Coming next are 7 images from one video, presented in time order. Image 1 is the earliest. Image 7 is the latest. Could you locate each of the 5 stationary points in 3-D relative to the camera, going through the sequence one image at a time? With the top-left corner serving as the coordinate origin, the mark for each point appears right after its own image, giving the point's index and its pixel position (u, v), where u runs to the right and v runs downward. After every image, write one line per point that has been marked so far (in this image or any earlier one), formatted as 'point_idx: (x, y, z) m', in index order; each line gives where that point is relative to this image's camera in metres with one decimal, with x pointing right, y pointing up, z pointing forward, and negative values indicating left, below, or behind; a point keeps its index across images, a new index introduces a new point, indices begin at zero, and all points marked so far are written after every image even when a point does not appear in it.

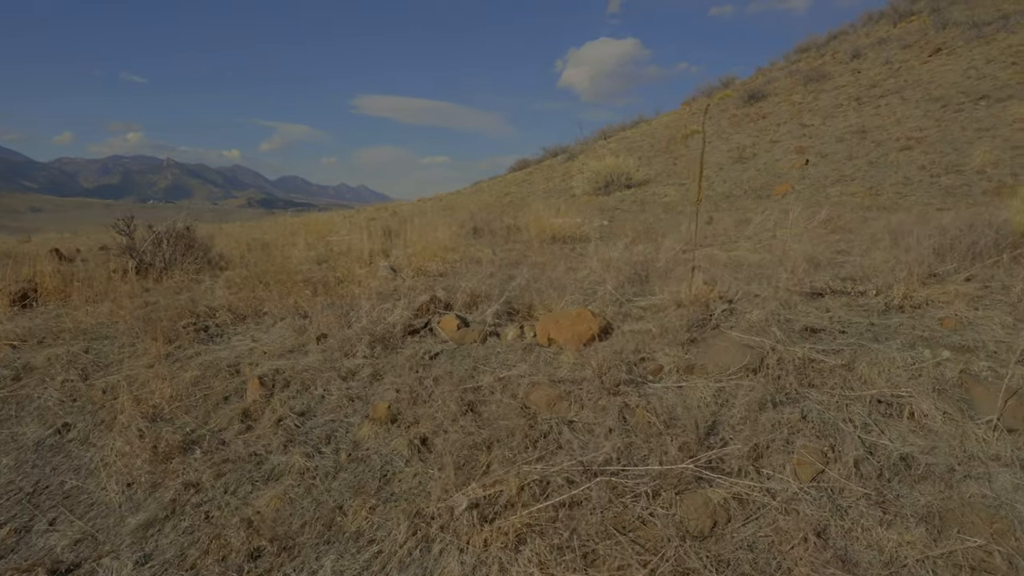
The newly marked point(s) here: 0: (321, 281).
0: (-1.4, 0.0, +5.5) m
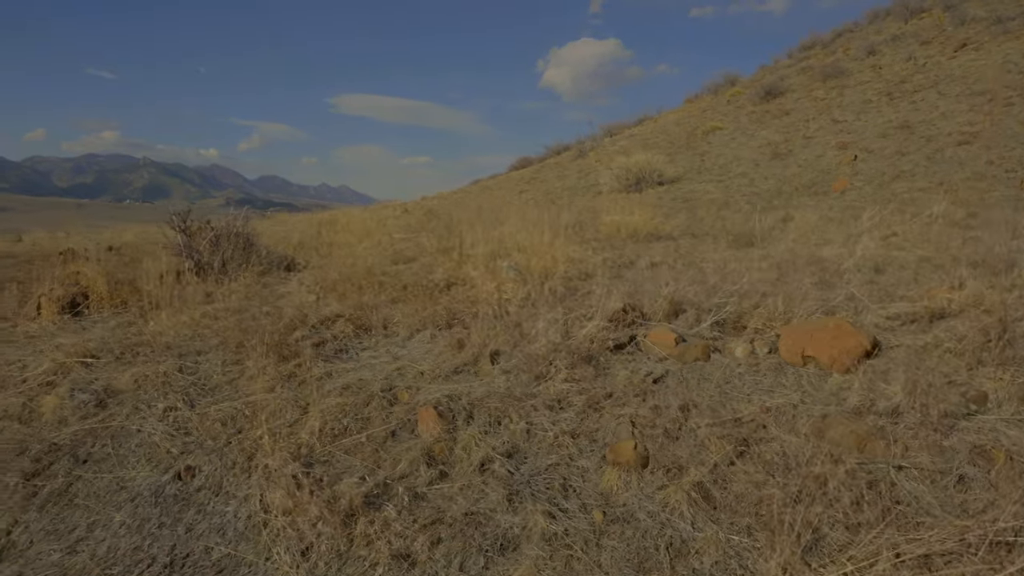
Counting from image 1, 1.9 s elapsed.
0: (-0.5, 0.0, +4.7) m
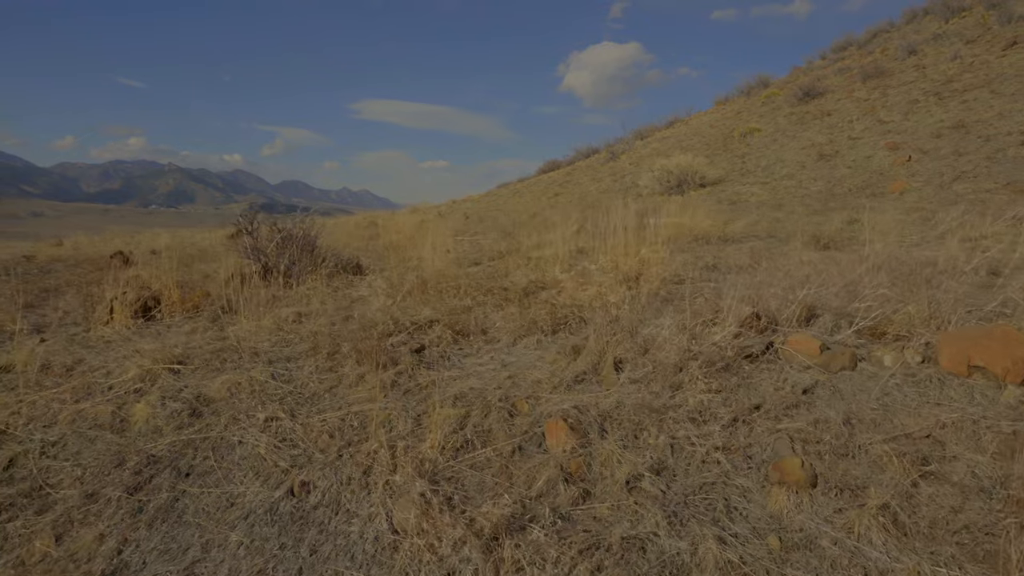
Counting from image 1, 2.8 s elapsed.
0: (+0.1, 0.0, +4.5) m
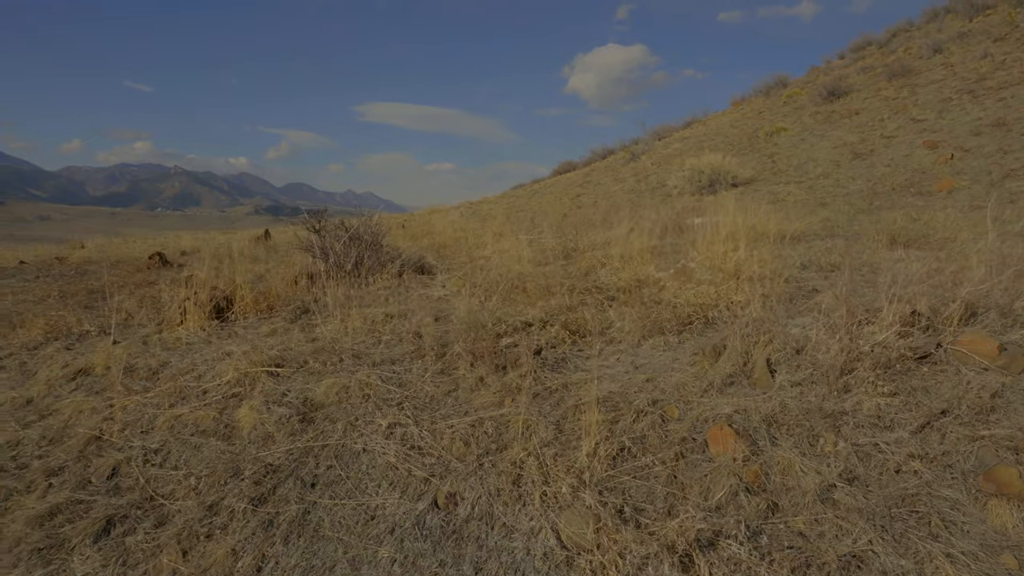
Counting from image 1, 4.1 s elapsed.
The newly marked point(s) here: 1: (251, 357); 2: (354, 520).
0: (+0.7, 0.0, +4.3) m
1: (-1.4, -0.4, +3.8) m
2: (-0.6, -0.8, +2.6) m
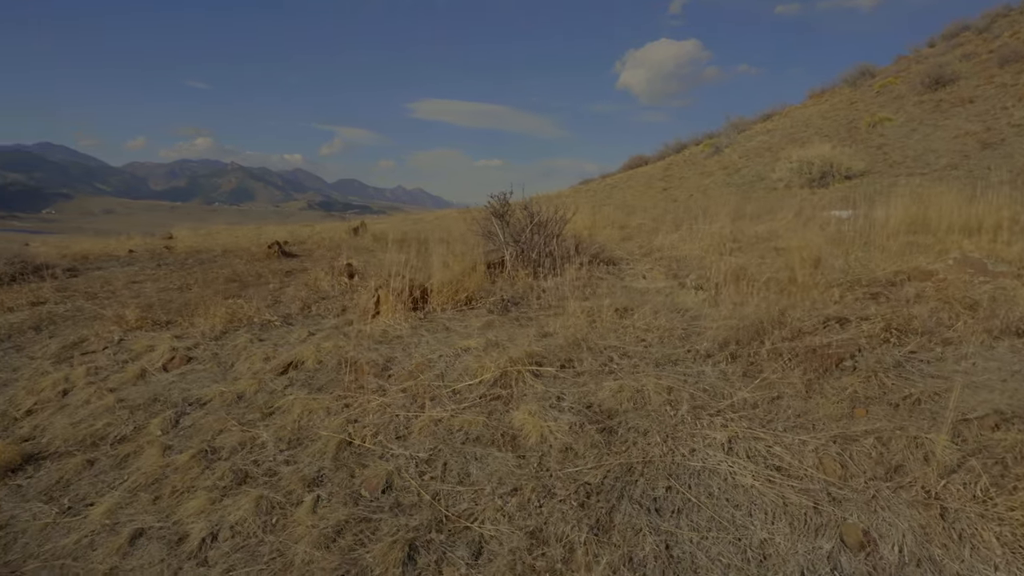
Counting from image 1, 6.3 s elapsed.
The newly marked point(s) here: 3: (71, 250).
0: (+2.0, 0.0, +3.8) m
1: (-0.1, -0.3, +3.3) m
2: (+0.7, -0.8, +2.1) m
3: (-7.2, +0.6, +11.6) m
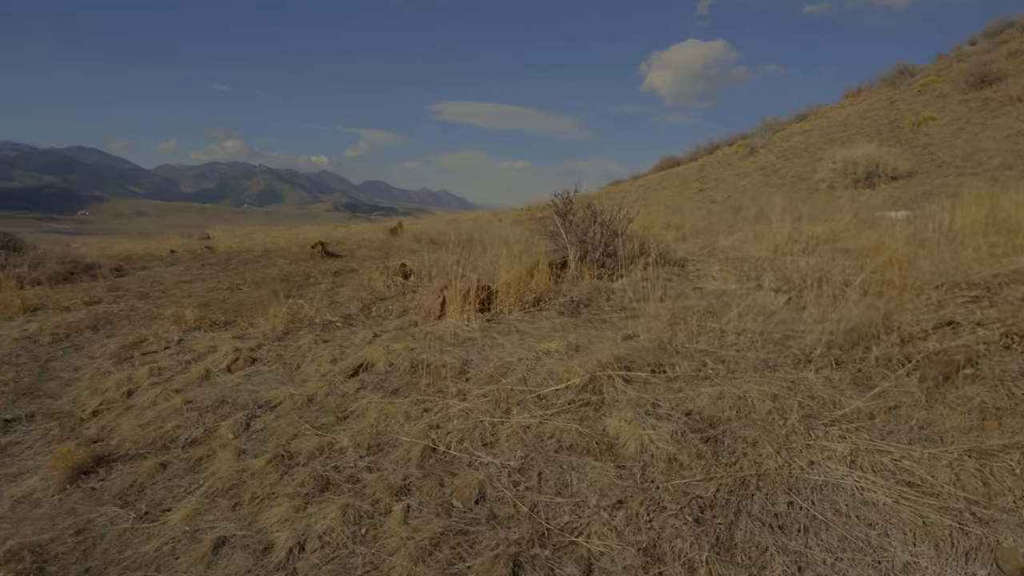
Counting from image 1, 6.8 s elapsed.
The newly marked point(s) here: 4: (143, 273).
0: (+2.4, 0.0, +3.6) m
1: (+0.3, -0.3, +3.2) m
2: (+1.0, -0.8, +1.9) m
3: (-6.5, +0.6, +11.7) m
4: (-4.3, +0.2, +8.2) m
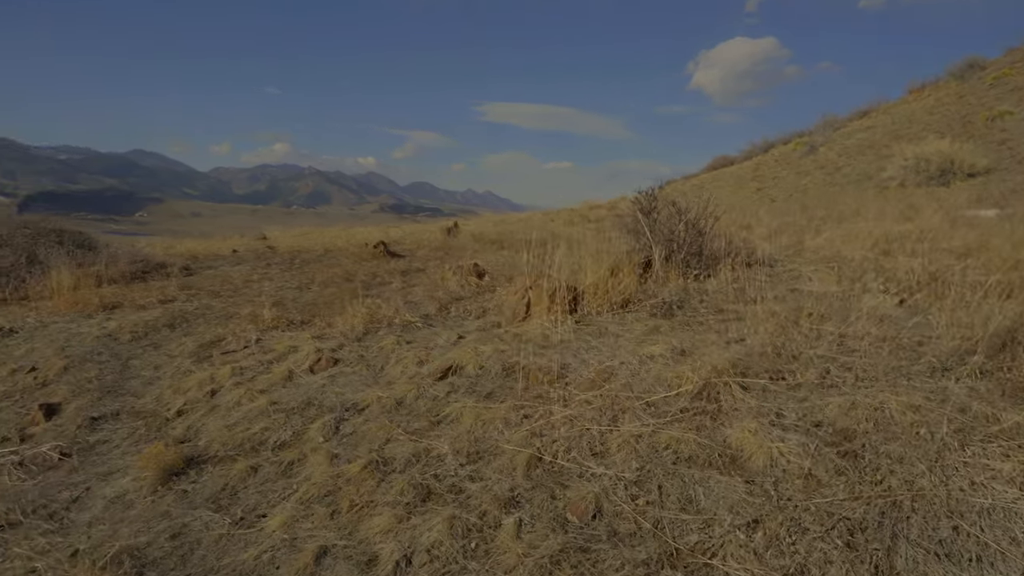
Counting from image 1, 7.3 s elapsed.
0: (+2.9, 0.0, +3.2) m
1: (+0.8, -0.3, +3.0) m
2: (+1.4, -0.8, +1.7) m
3: (-5.6, +0.6, +11.9) m
4: (-3.5, +0.2, +8.3) m
